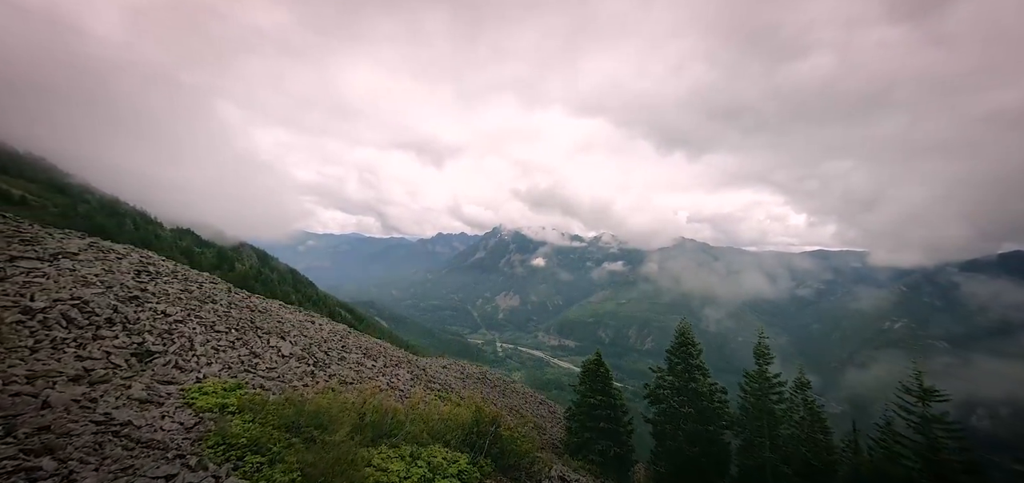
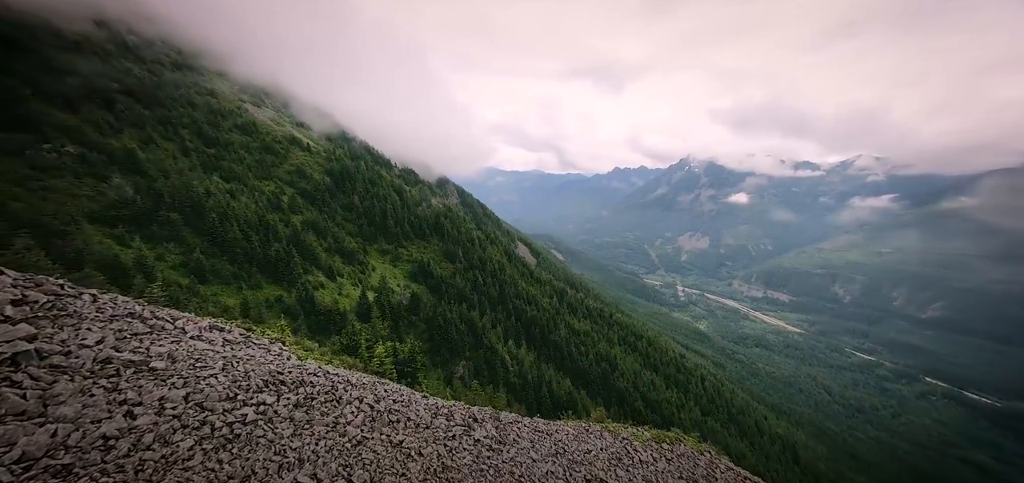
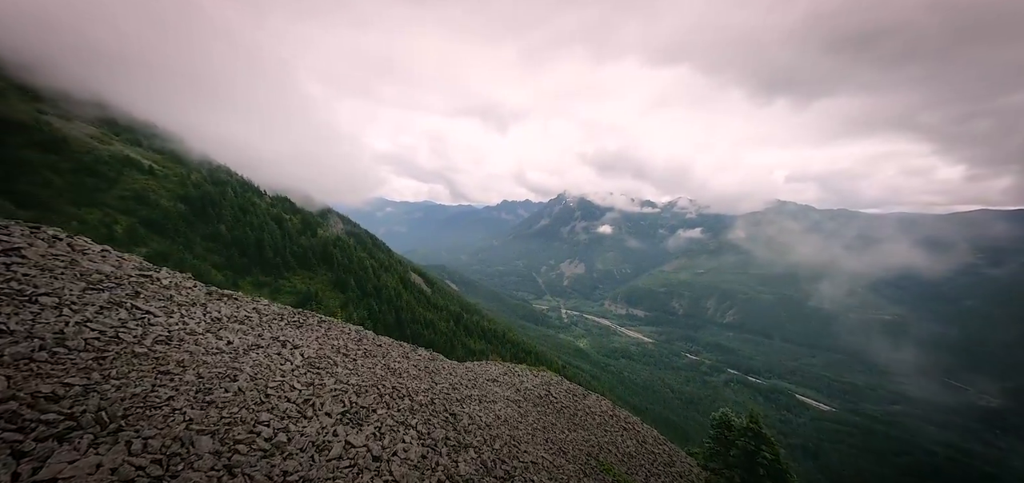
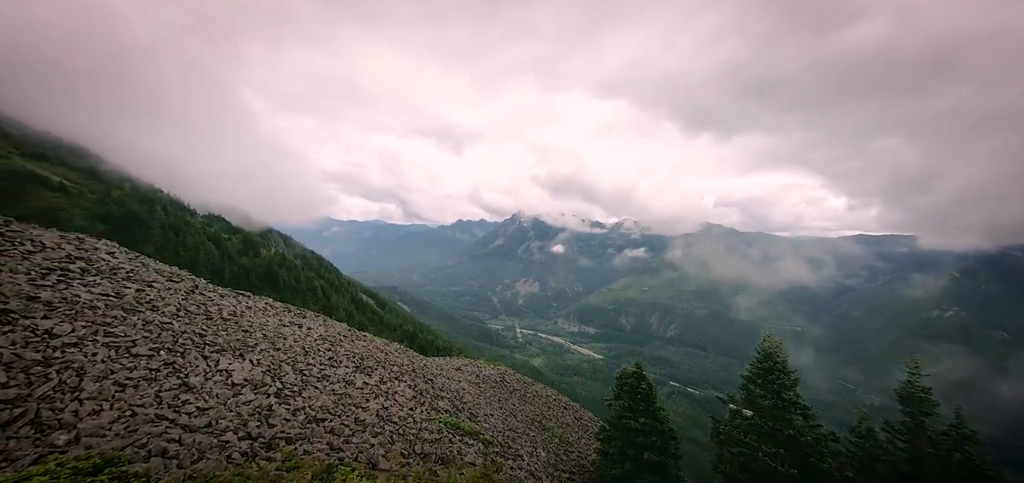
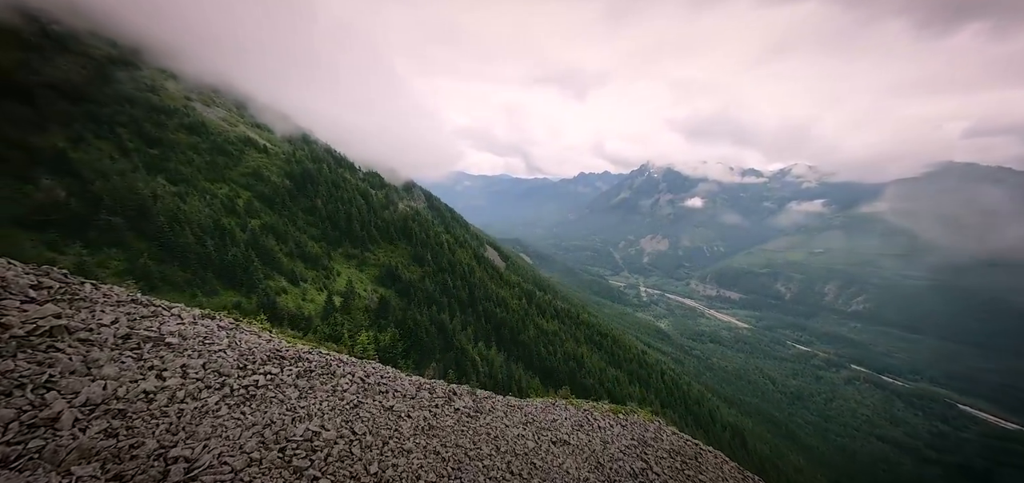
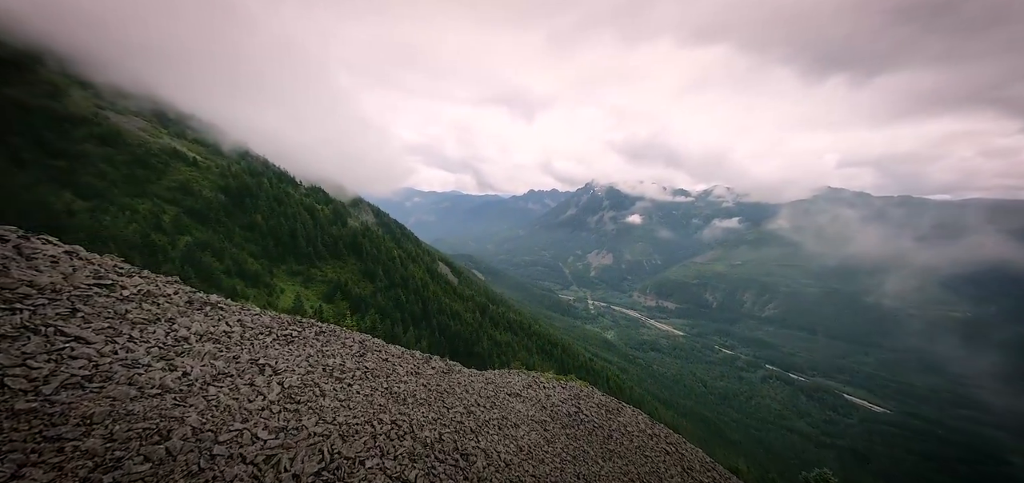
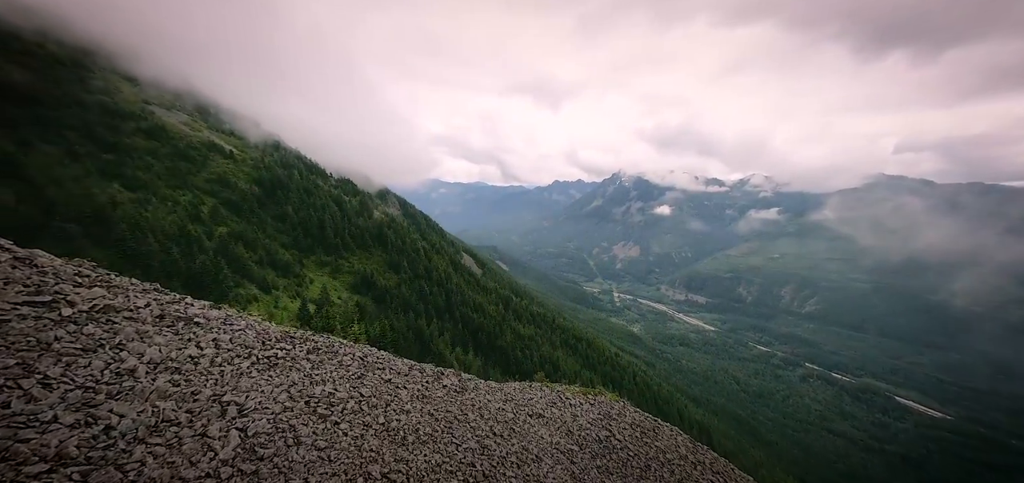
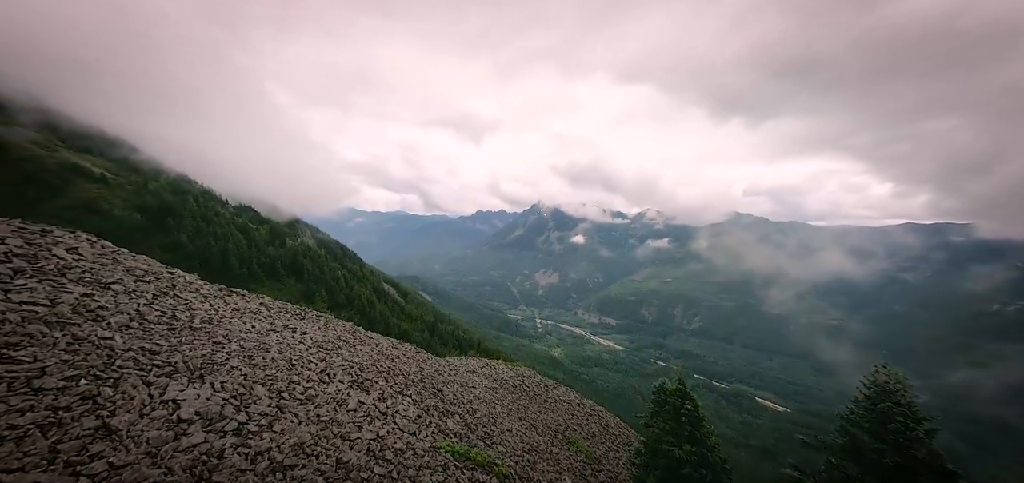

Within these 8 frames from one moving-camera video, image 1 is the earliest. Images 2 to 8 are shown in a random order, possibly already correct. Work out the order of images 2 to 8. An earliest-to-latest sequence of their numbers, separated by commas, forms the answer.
4, 8, 3, 6, 7, 5, 2
